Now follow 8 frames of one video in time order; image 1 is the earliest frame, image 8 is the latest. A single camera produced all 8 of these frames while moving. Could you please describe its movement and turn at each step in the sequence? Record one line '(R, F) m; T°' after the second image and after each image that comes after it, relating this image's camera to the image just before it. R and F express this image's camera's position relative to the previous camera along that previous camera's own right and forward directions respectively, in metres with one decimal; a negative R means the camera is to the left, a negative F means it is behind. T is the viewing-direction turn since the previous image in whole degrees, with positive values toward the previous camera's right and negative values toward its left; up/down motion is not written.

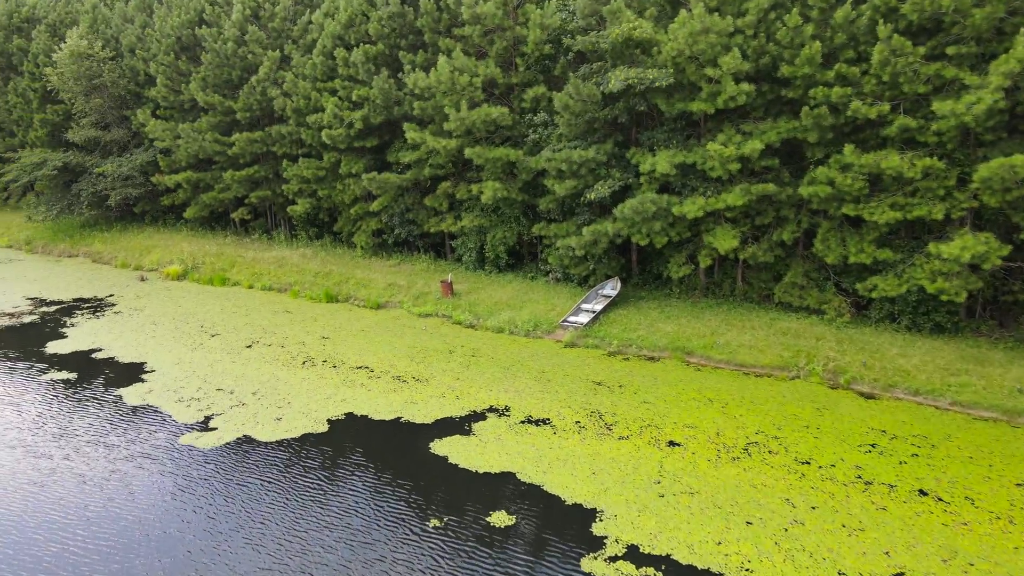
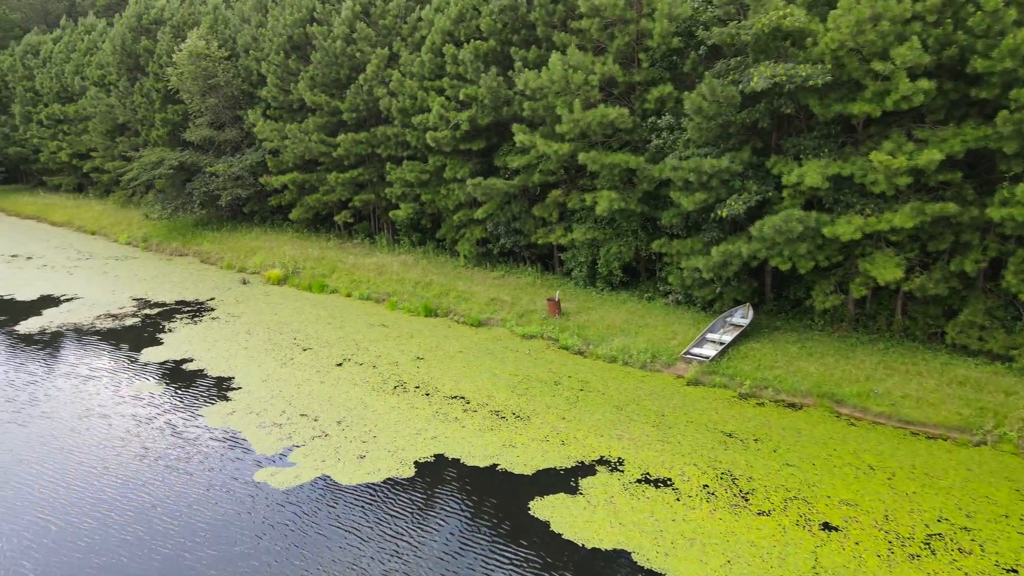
(-0.2, +1.2) m; -8°
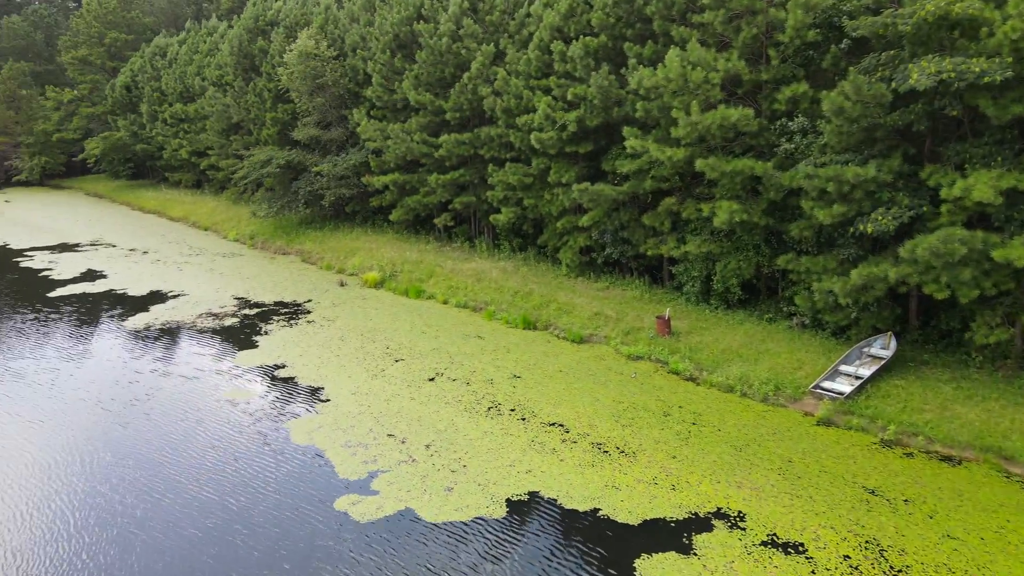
(-0.1, +0.8) m; -8°
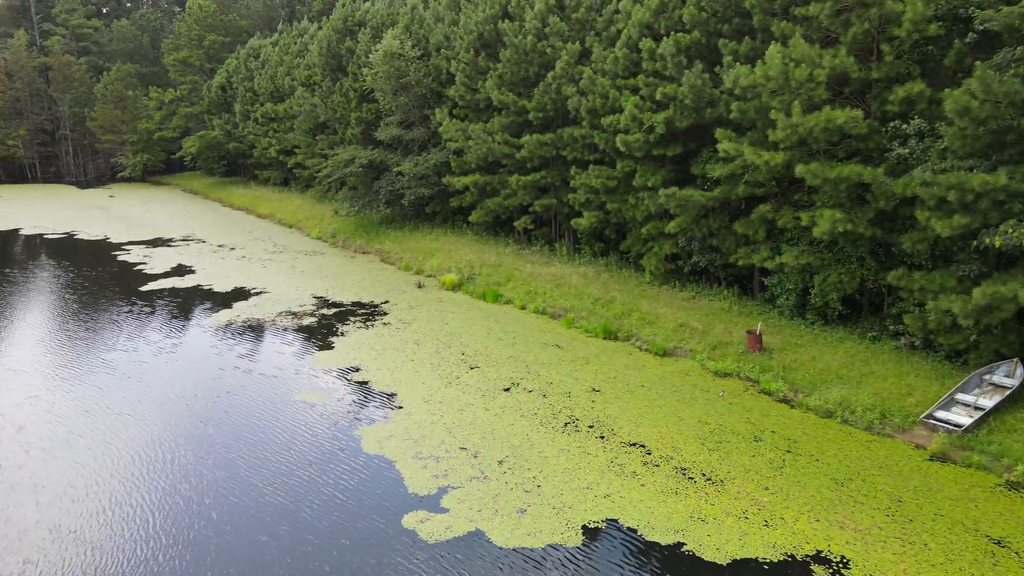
(-0.1, +0.4) m; -6°
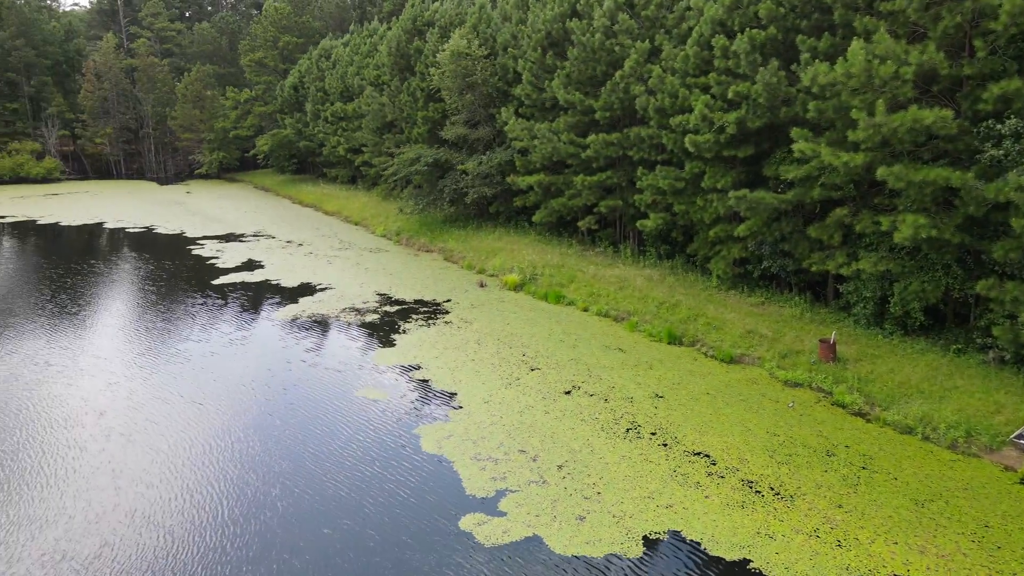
(0.0, +0.1) m; -5°
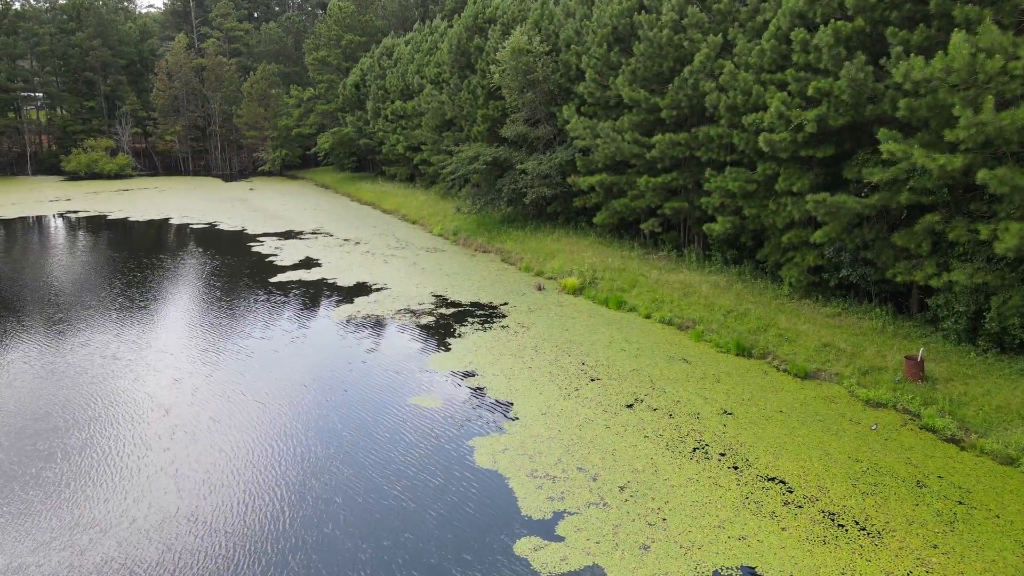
(-0.1, +0.4) m; -4°
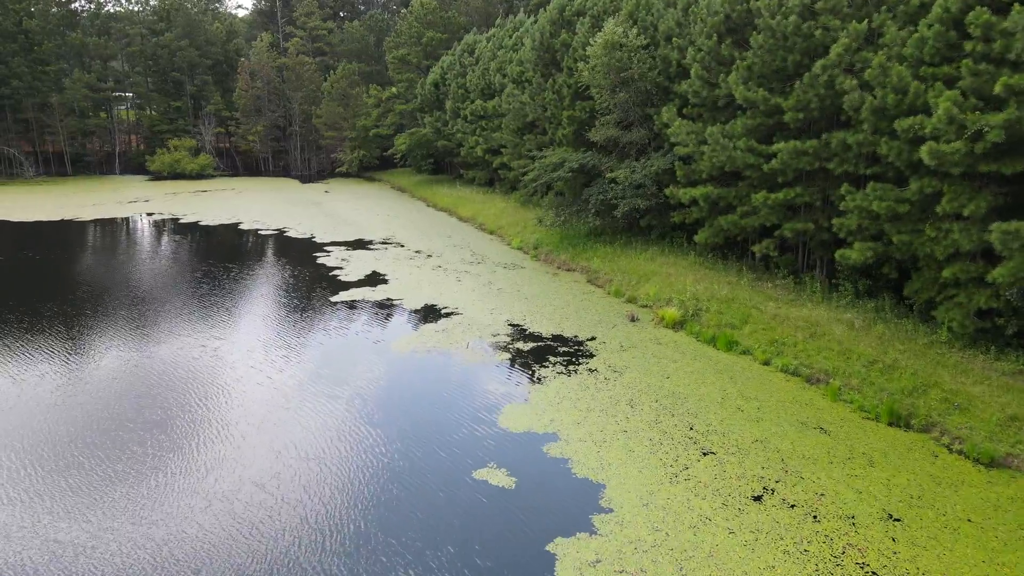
(-0.2, +1.9) m; -6°
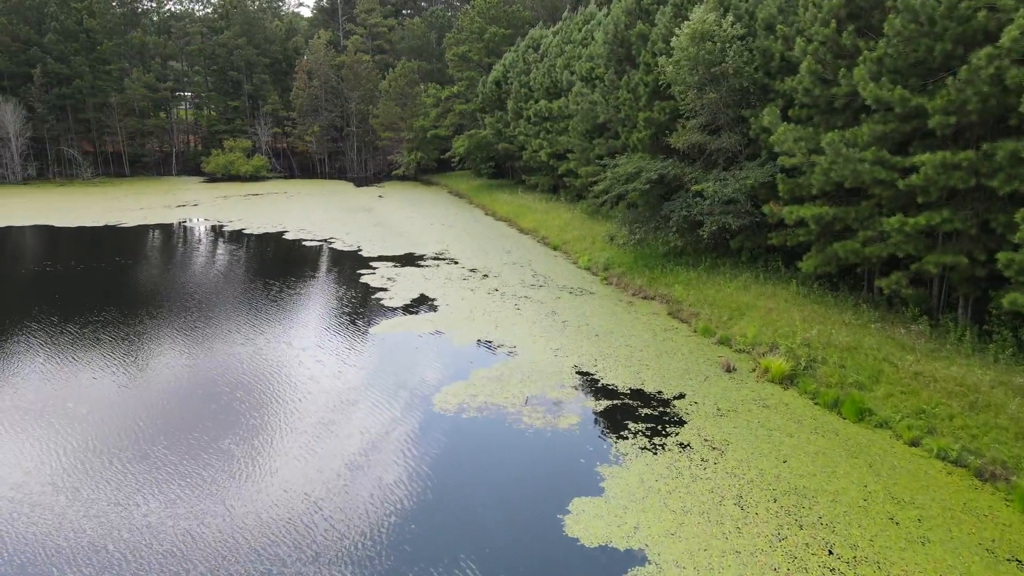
(-0.2, +2.1) m; -5°
